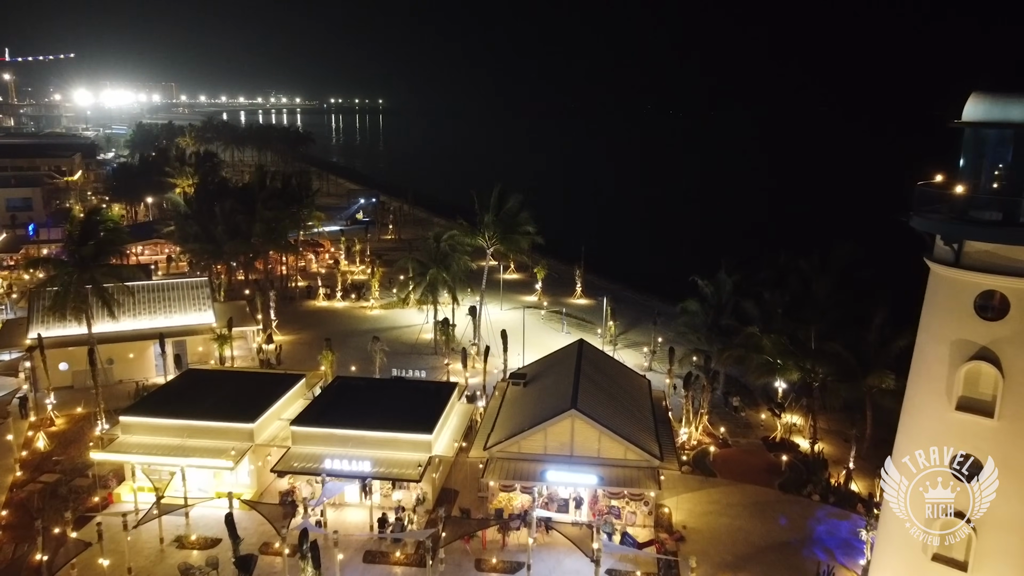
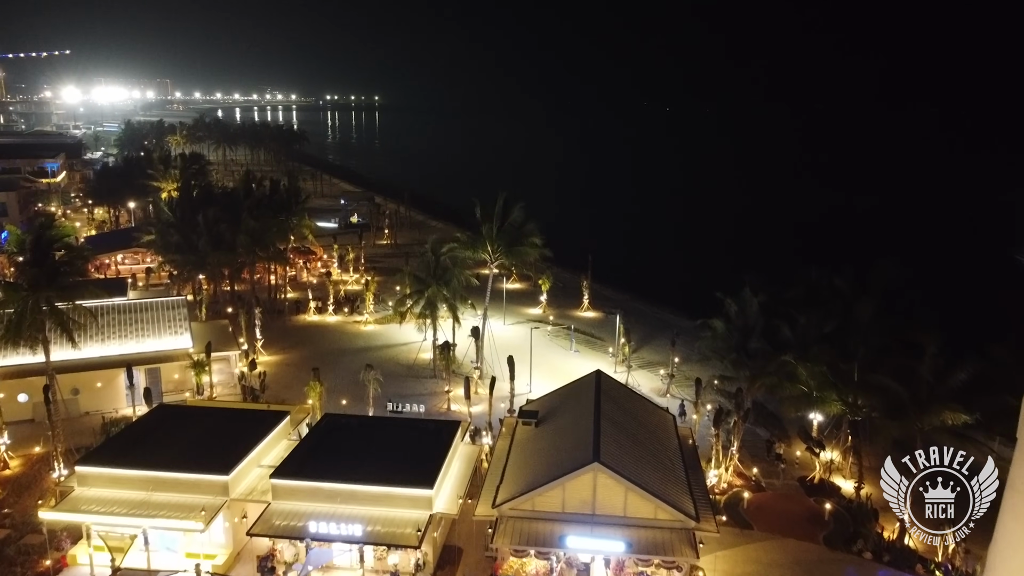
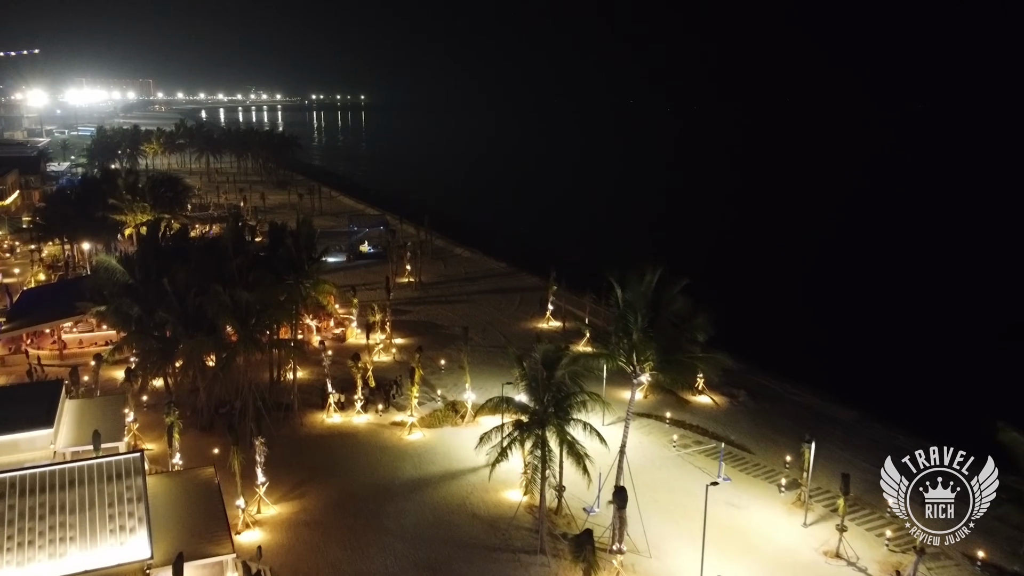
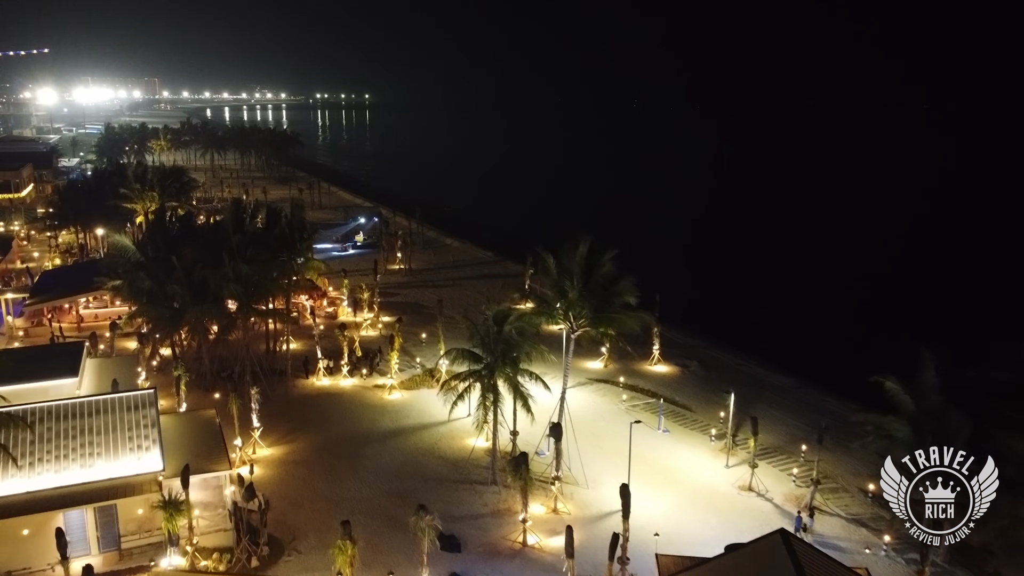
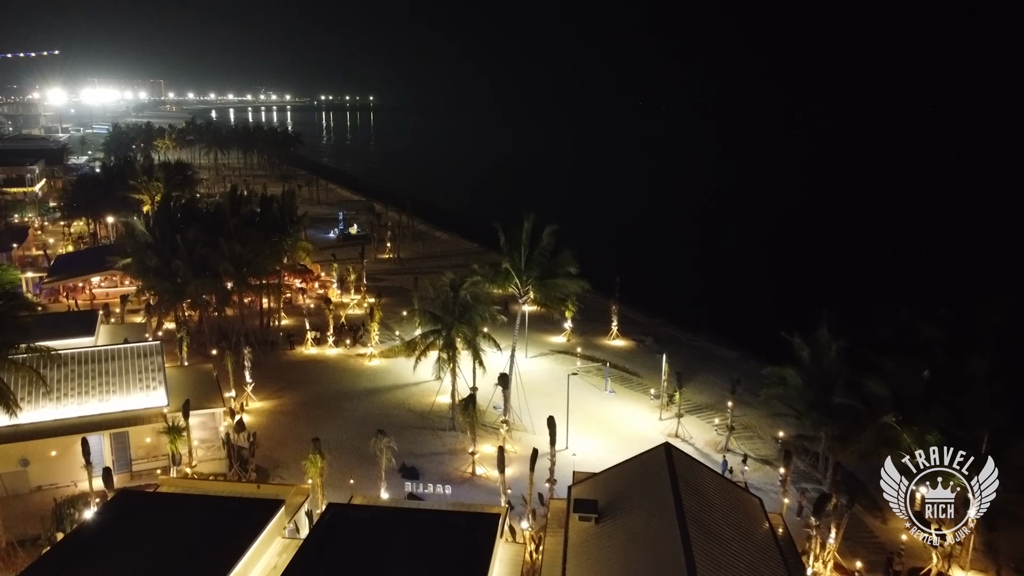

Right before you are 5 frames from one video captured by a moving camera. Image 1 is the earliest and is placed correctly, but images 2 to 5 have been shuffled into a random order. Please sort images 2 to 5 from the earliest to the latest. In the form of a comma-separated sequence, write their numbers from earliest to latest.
2, 5, 4, 3
